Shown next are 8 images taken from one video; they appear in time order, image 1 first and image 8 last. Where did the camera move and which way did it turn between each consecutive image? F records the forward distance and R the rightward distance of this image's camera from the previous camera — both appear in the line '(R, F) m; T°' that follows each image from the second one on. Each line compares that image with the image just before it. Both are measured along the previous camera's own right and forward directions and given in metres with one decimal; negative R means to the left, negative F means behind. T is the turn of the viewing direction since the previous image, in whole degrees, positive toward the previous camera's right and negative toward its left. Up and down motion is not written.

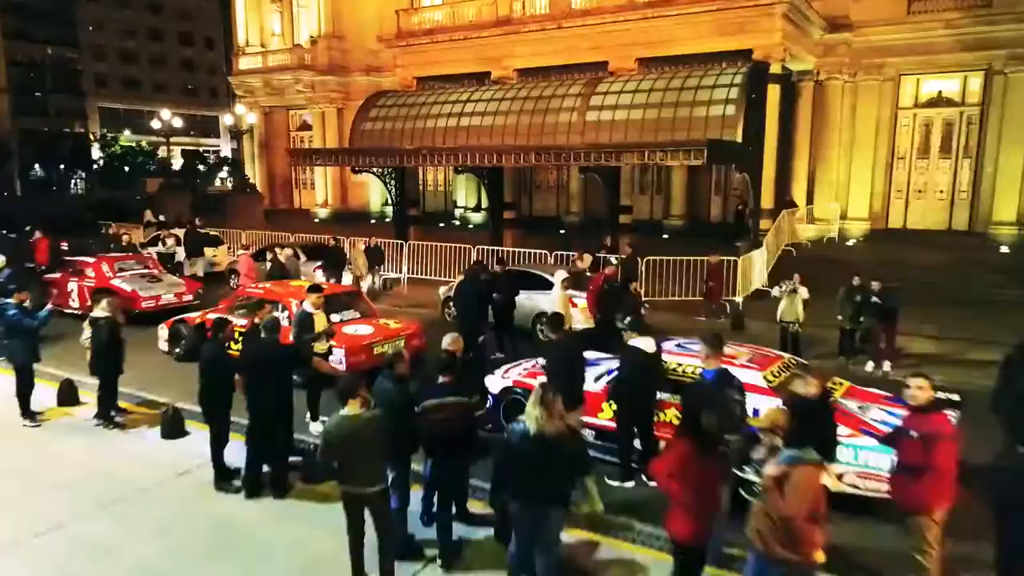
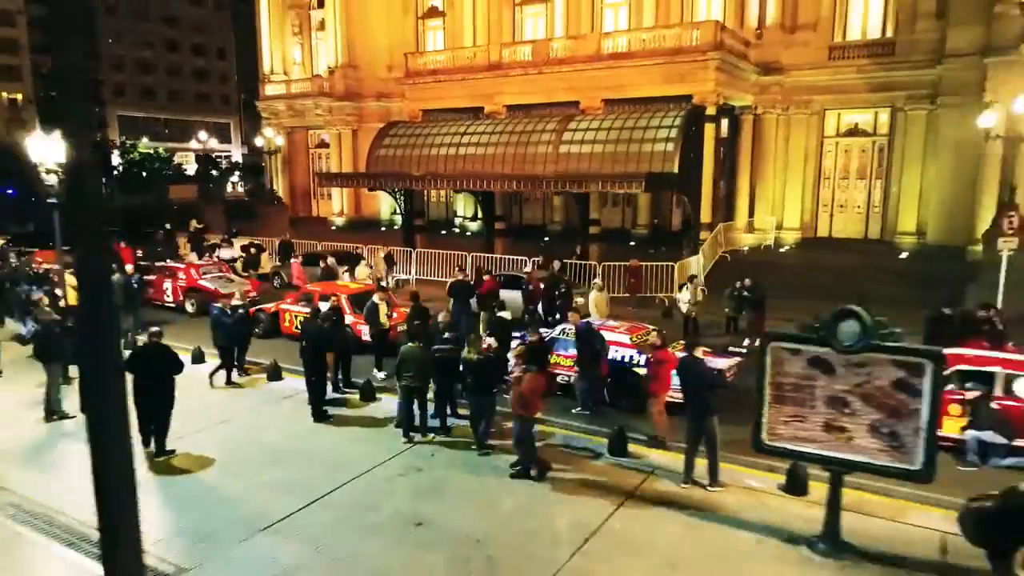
(+0.2, -2.3) m; 0°
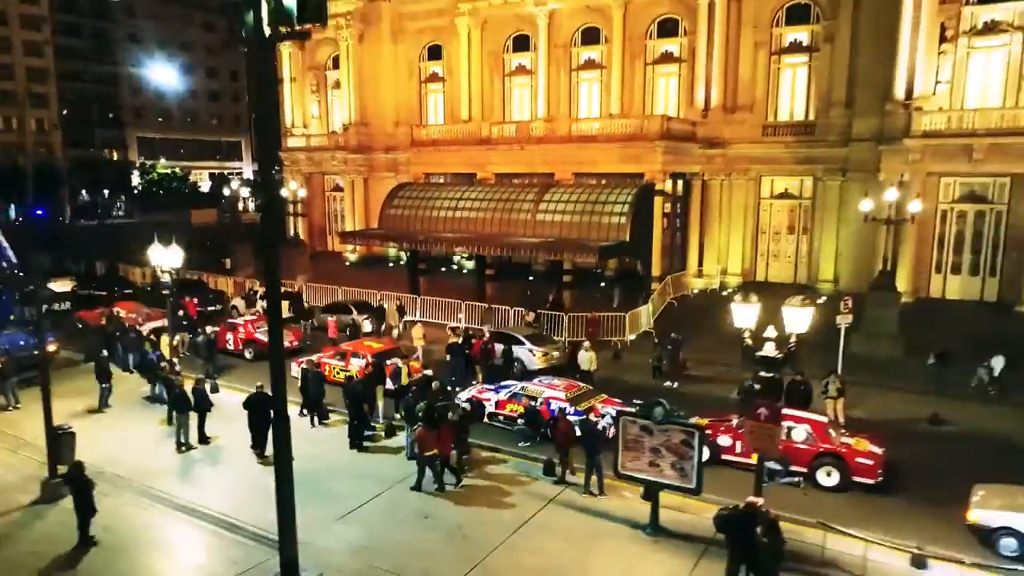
(+0.3, -2.7) m; 0°
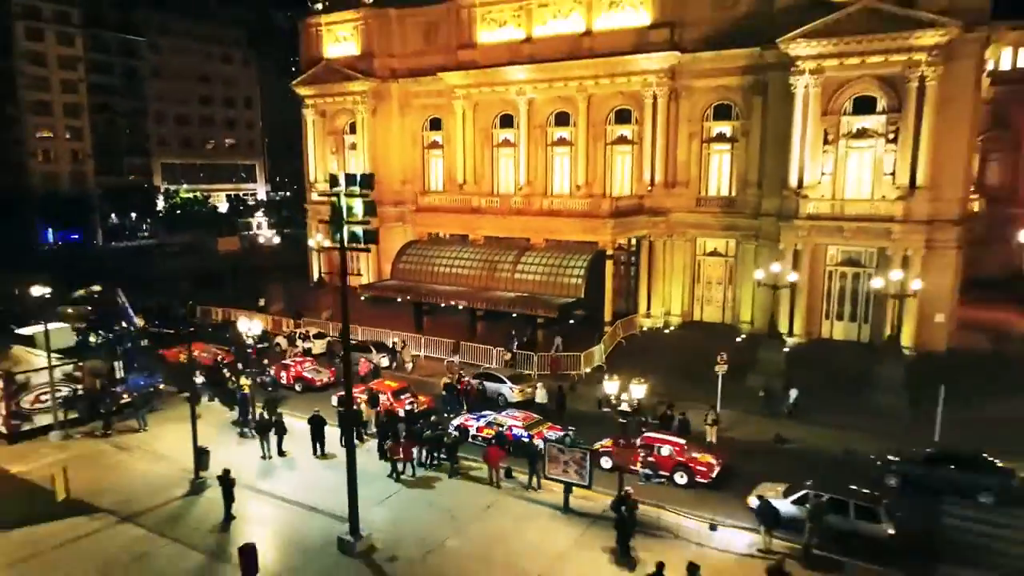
(+0.4, -4.1) m; 0°
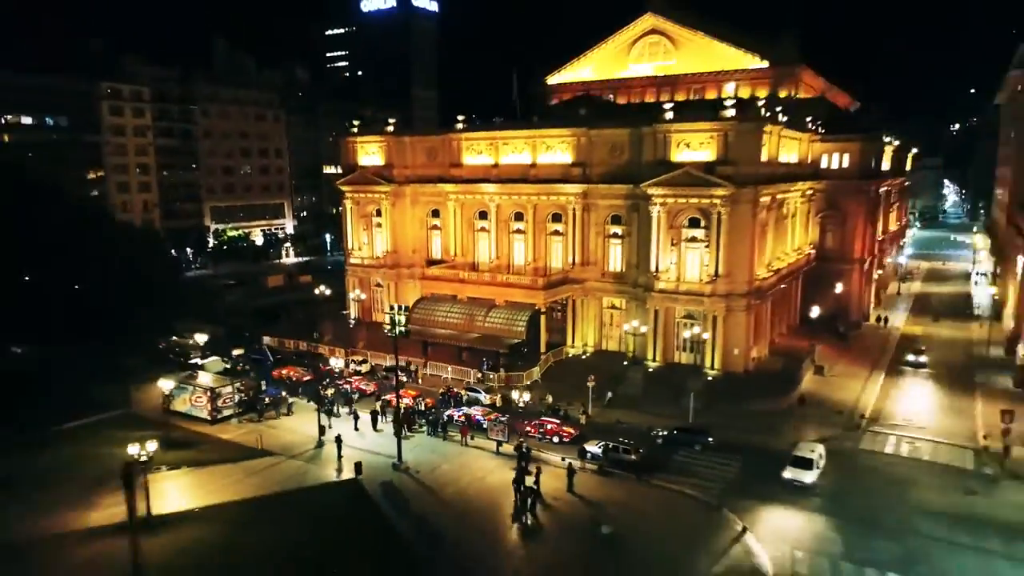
(+1.0, -11.6) m; 0°
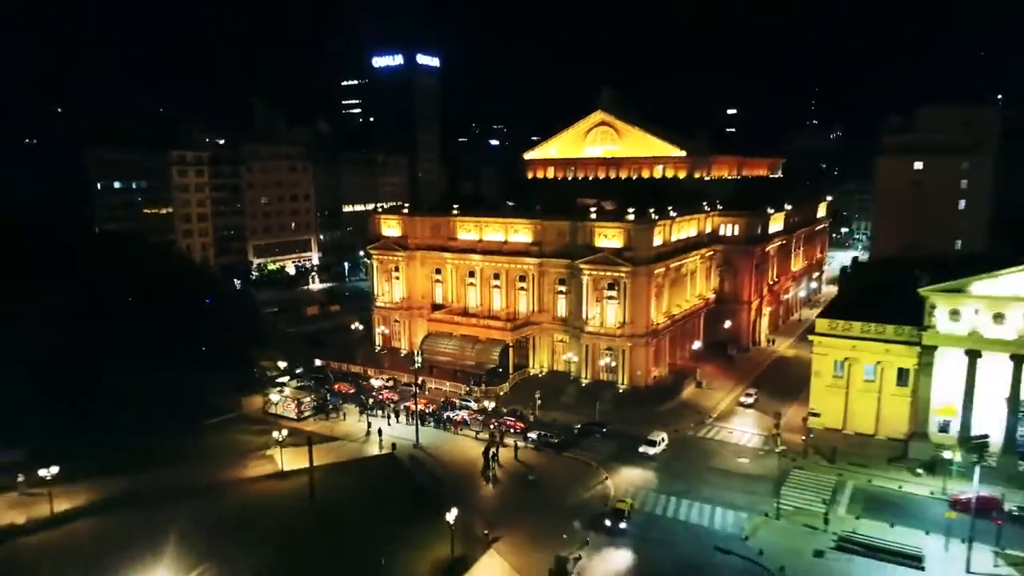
(+1.2, -14.4) m; 0°
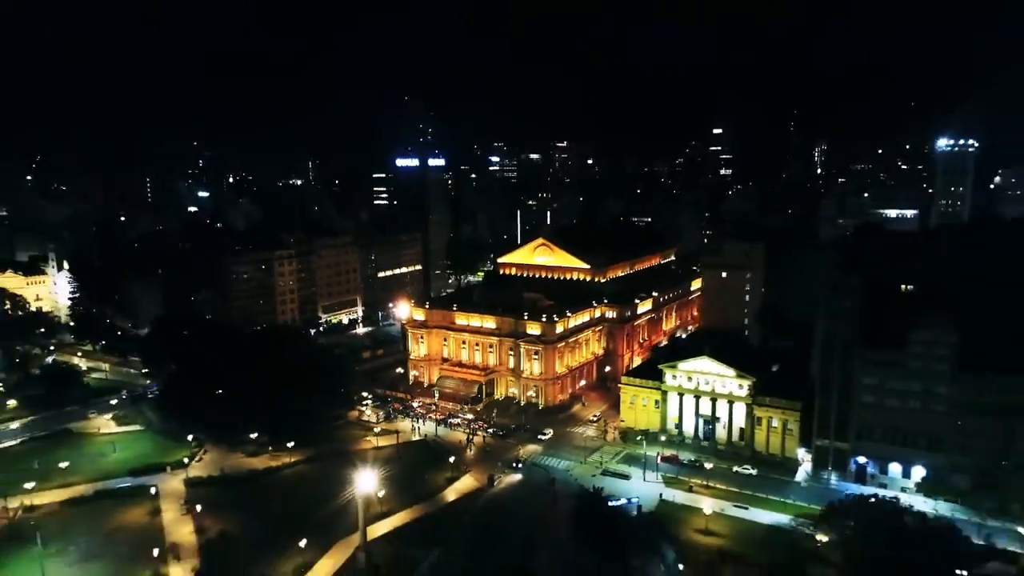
(+3.1, -40.0) m; 0°
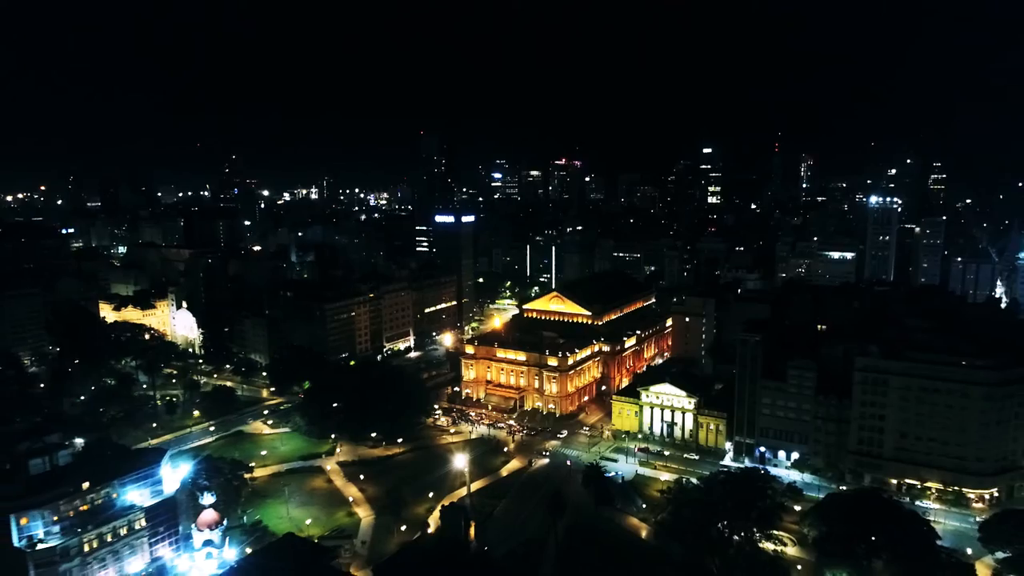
(-3.9, -37.3) m; 0°
